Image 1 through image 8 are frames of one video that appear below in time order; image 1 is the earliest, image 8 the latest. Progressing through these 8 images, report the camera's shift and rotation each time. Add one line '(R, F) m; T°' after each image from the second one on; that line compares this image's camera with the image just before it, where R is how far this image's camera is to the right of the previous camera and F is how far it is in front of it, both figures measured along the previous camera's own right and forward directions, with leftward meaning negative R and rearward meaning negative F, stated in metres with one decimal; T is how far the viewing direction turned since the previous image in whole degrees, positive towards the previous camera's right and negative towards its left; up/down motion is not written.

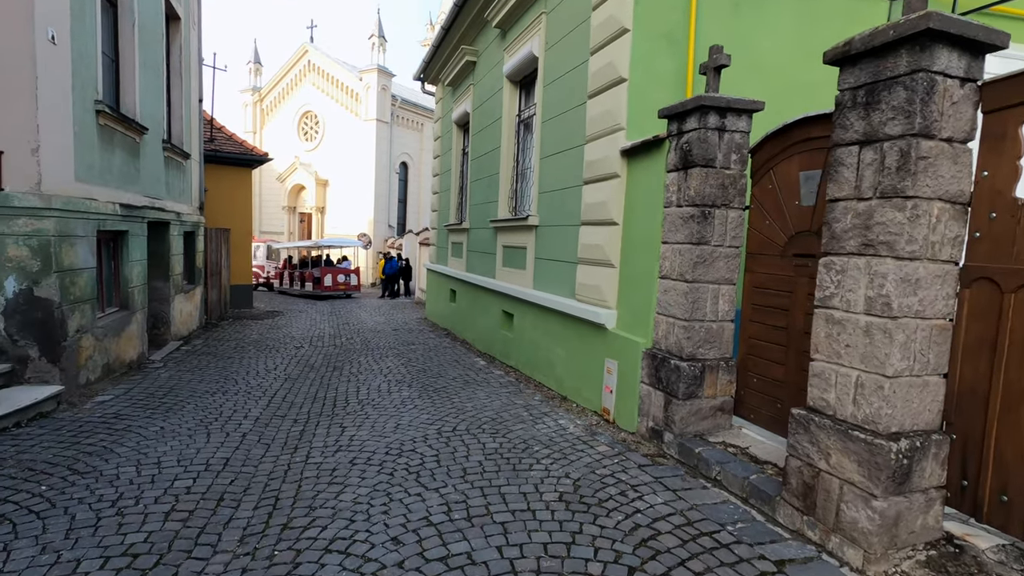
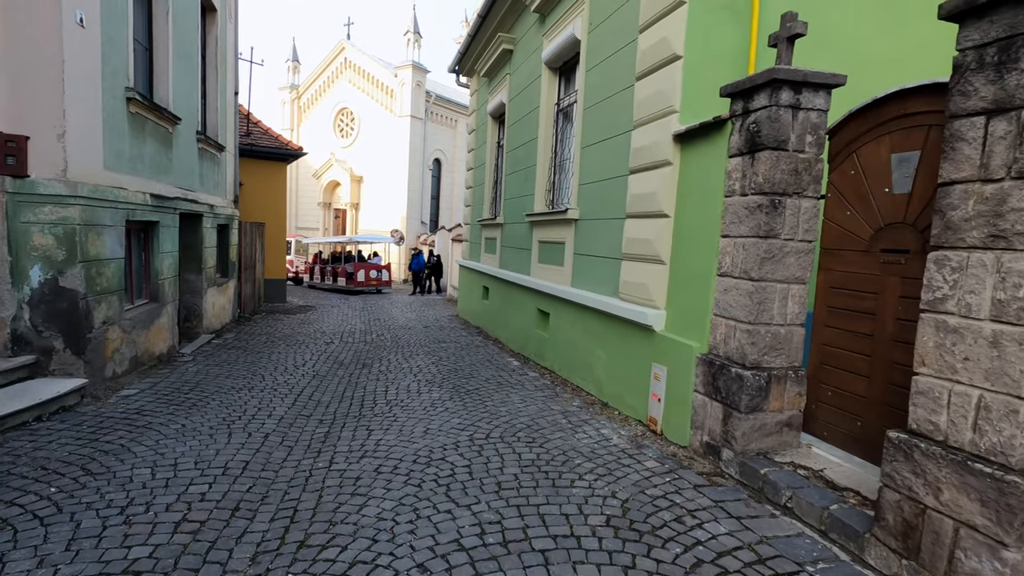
(-0.1, +0.4) m; -3°
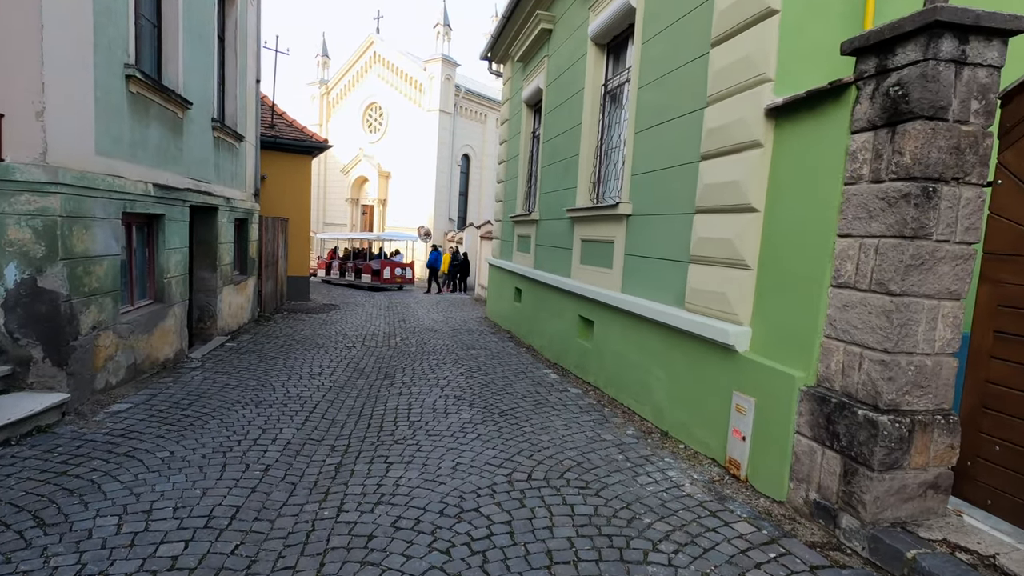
(-0.2, +0.8) m; -3°
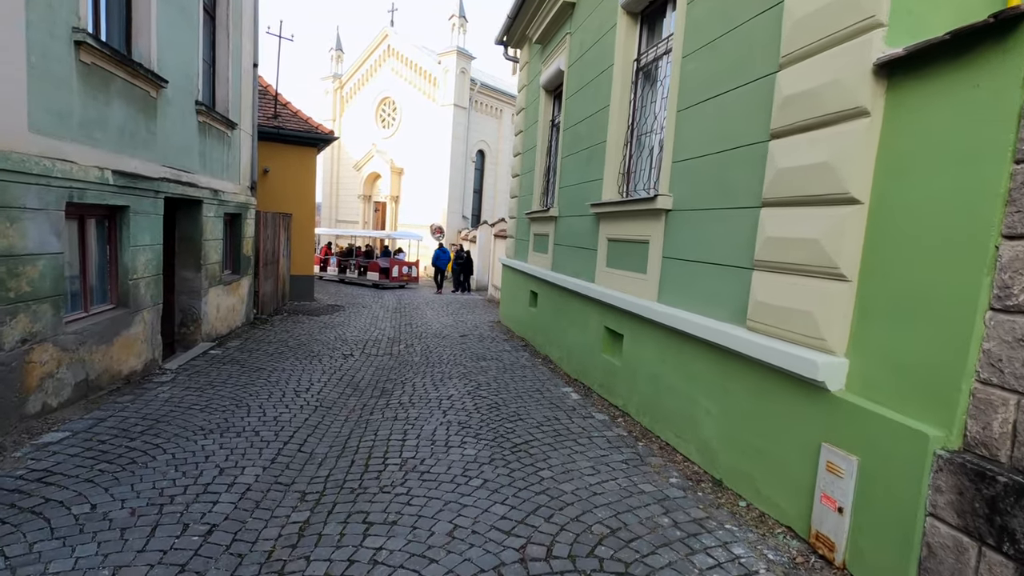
(0.0, +0.9) m; -2°
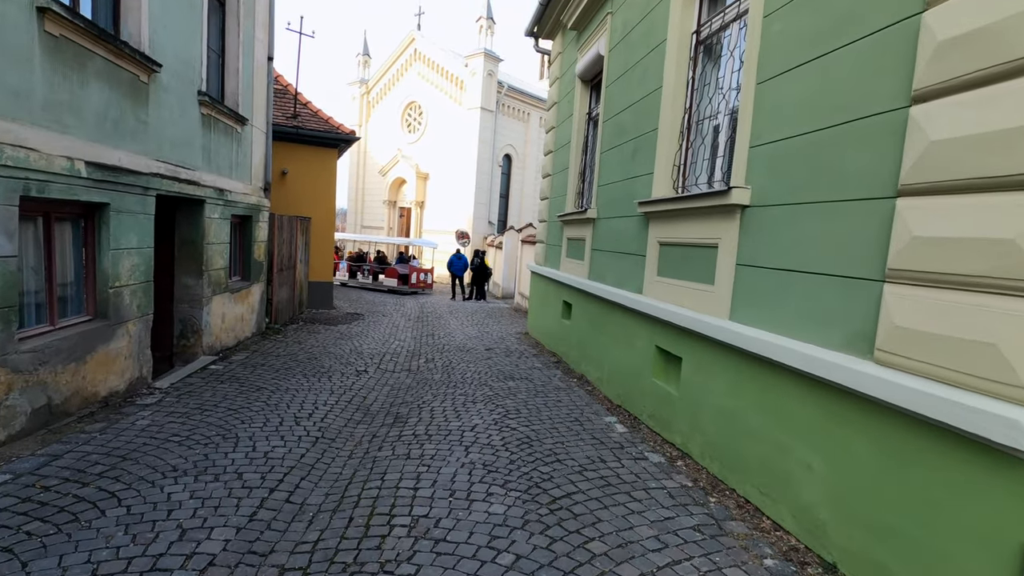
(-0.1, +0.9) m; -3°
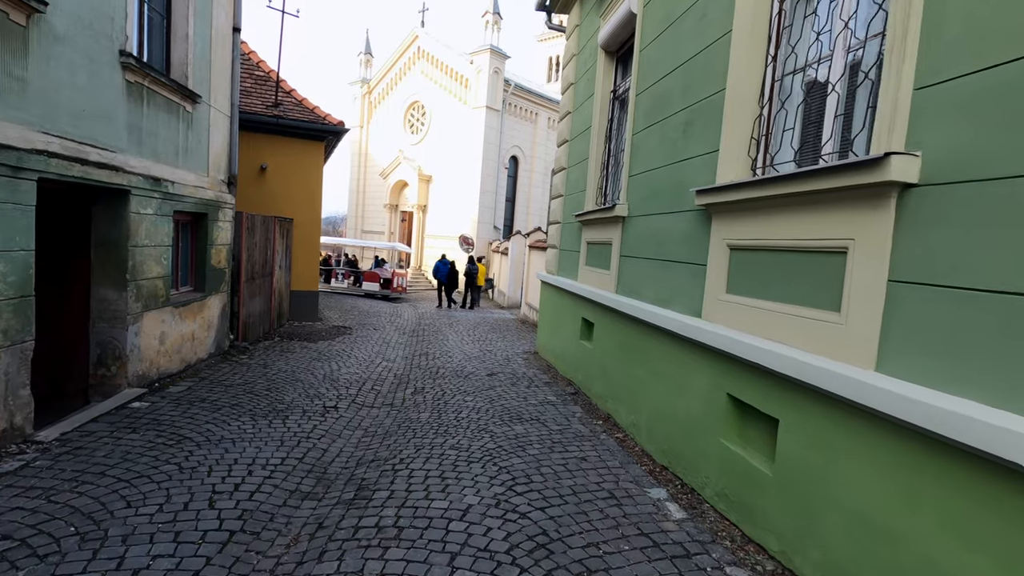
(0.0, +1.5) m; -1°
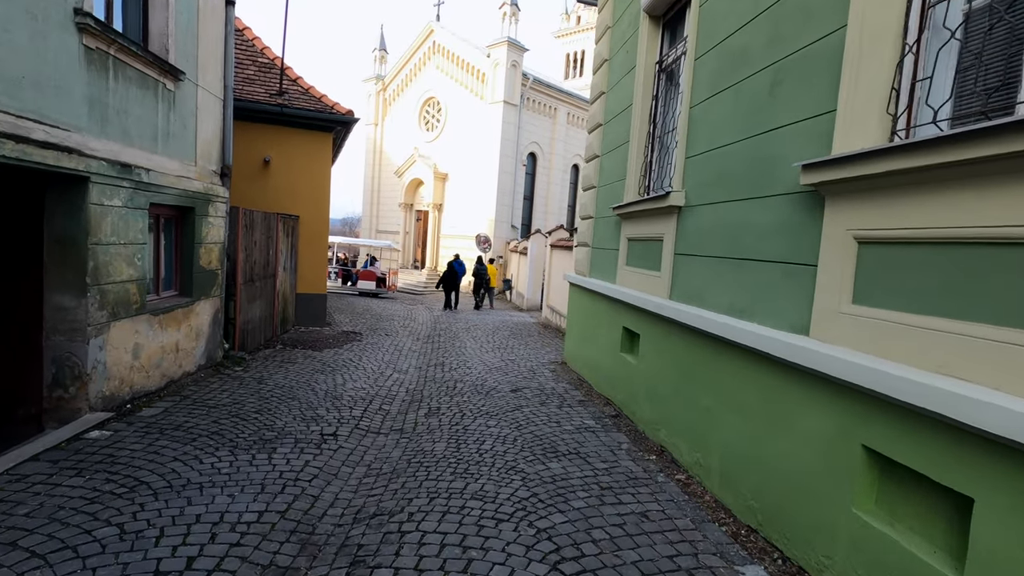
(-0.2, +1.0) m; -2°
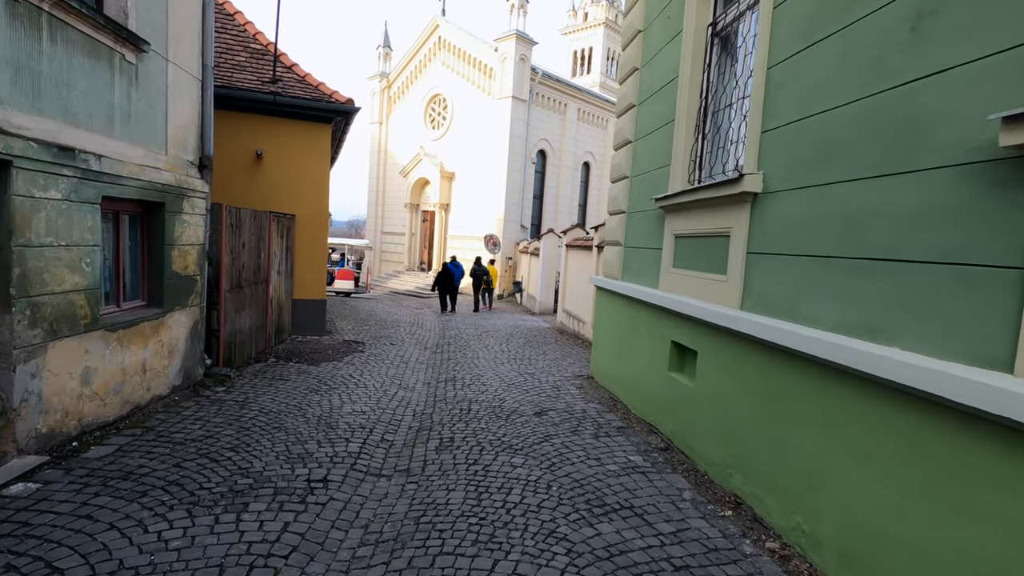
(-0.2, +1.0) m; -1°
